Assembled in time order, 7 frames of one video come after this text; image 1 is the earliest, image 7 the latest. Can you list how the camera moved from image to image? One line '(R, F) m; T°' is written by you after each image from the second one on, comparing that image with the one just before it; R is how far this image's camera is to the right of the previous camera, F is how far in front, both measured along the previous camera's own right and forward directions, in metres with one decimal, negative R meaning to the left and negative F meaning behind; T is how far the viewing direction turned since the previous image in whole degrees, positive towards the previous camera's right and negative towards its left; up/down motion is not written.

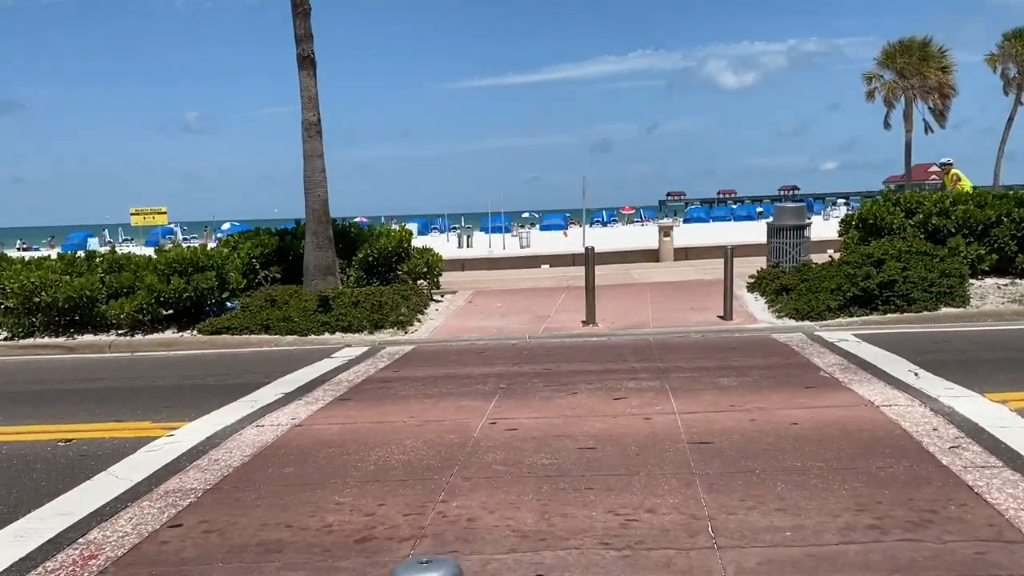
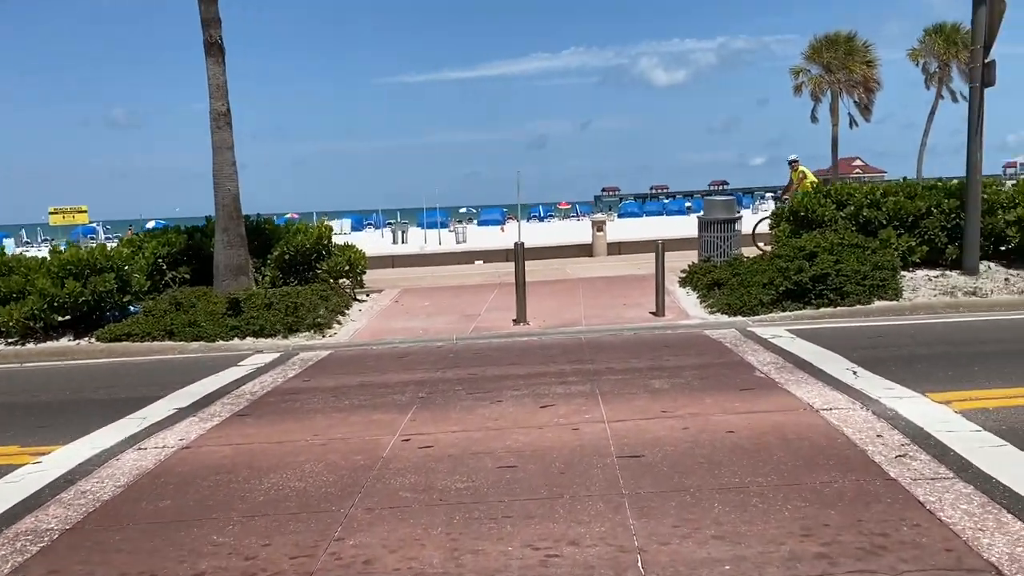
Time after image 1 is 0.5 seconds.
(+0.2, +0.6) m; +4°
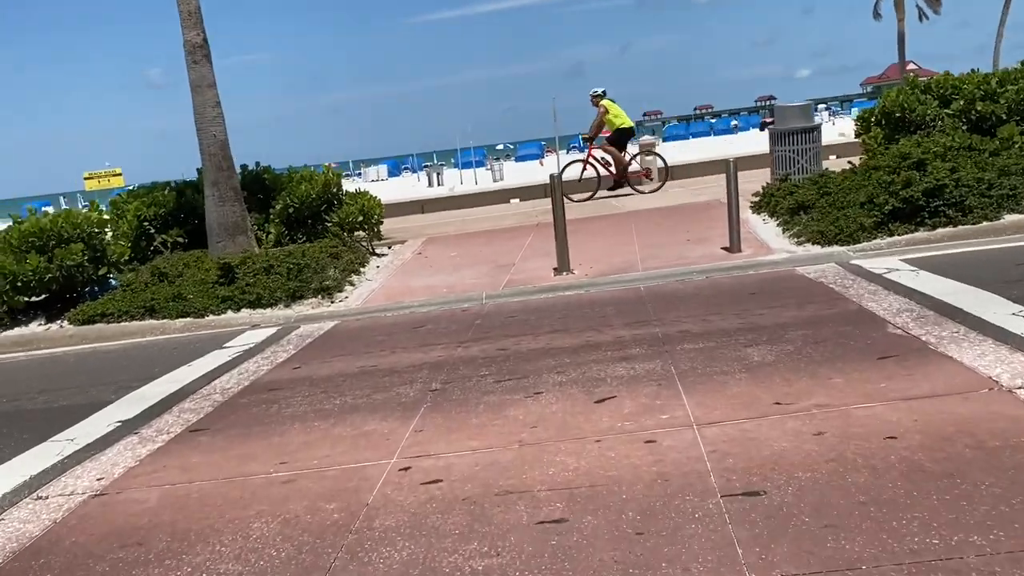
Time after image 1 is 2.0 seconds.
(+0.1, +2.0) m; -3°
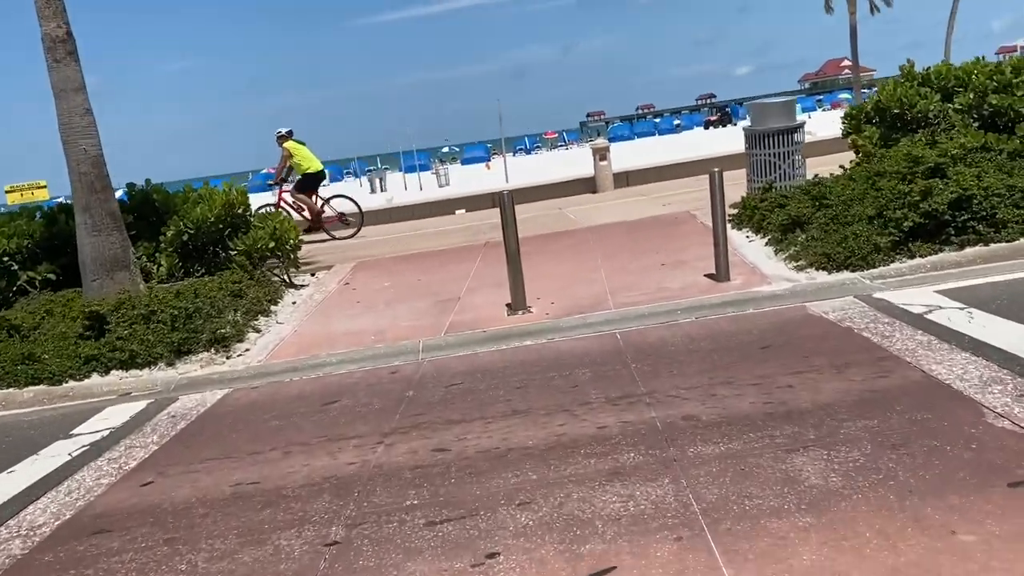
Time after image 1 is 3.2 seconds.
(+0.1, +1.9) m; +3°
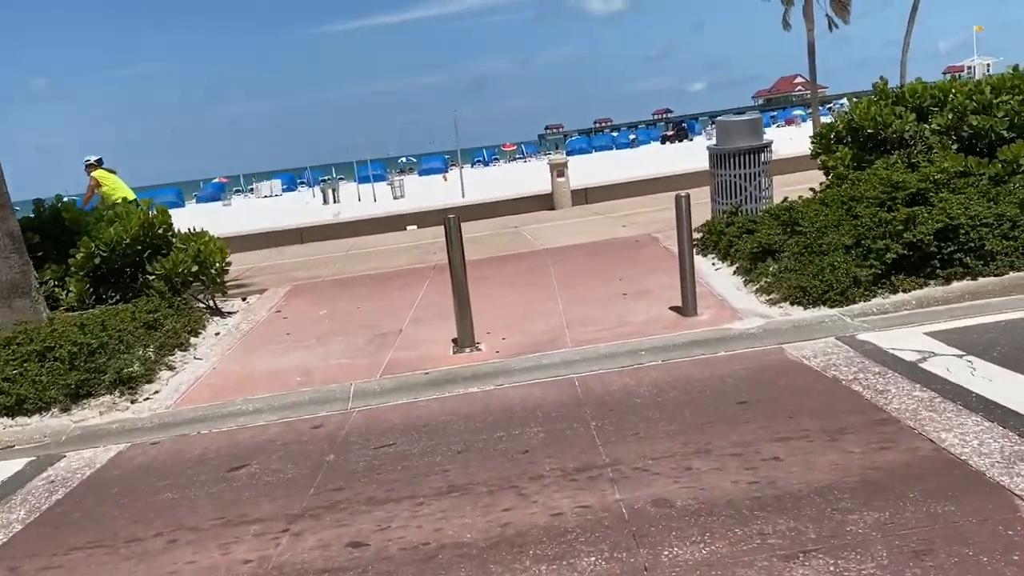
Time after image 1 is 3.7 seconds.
(+0.1, +0.8) m; +3°
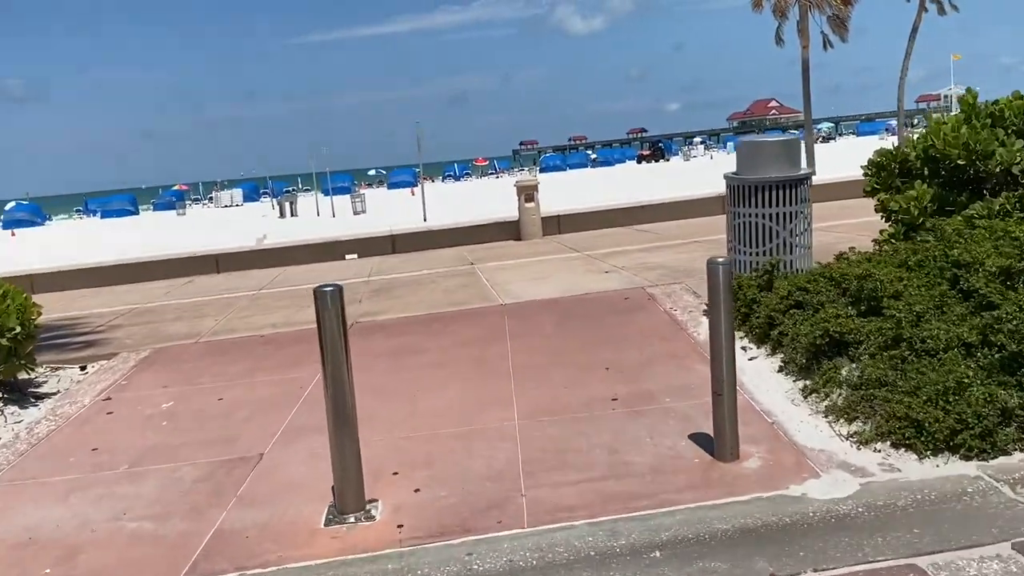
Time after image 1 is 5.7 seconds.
(+0.2, +2.9) m; +2°
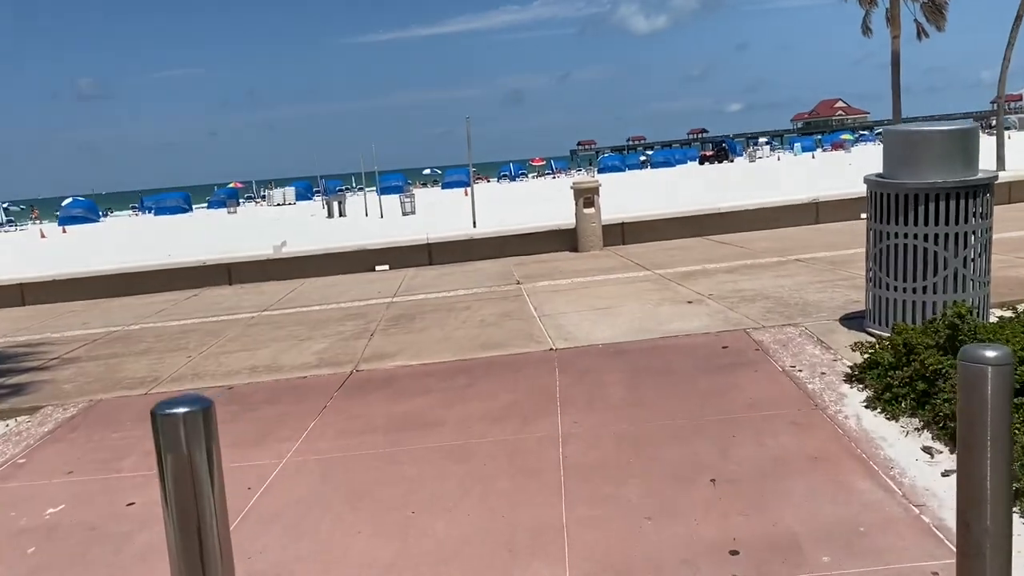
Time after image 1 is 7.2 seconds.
(0.0, +2.2) m; -4°
